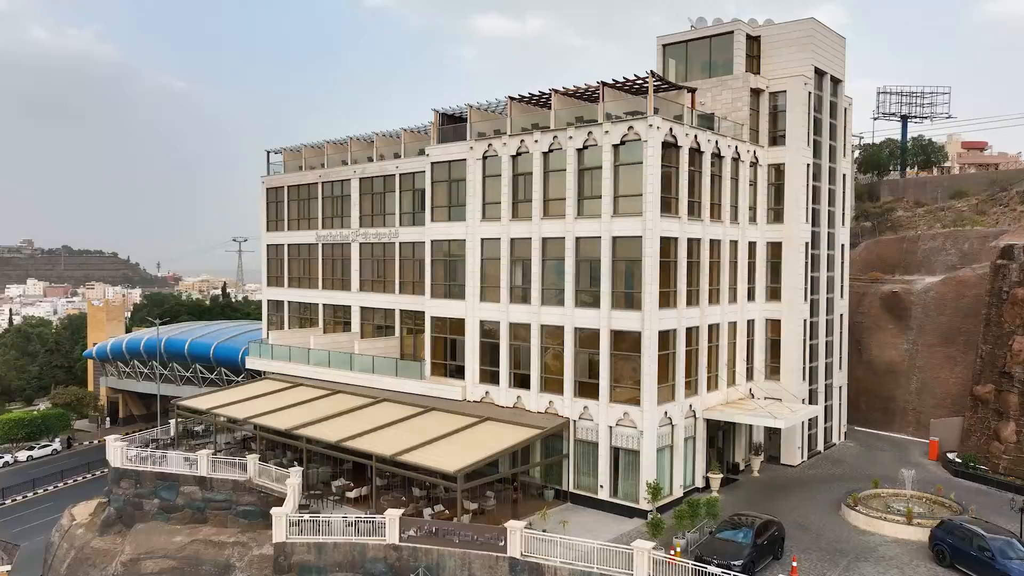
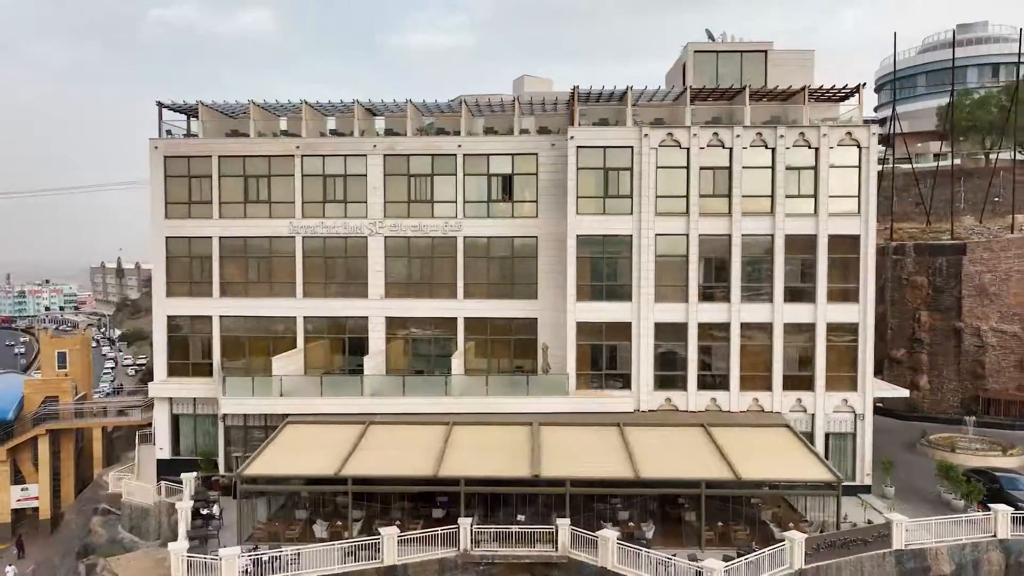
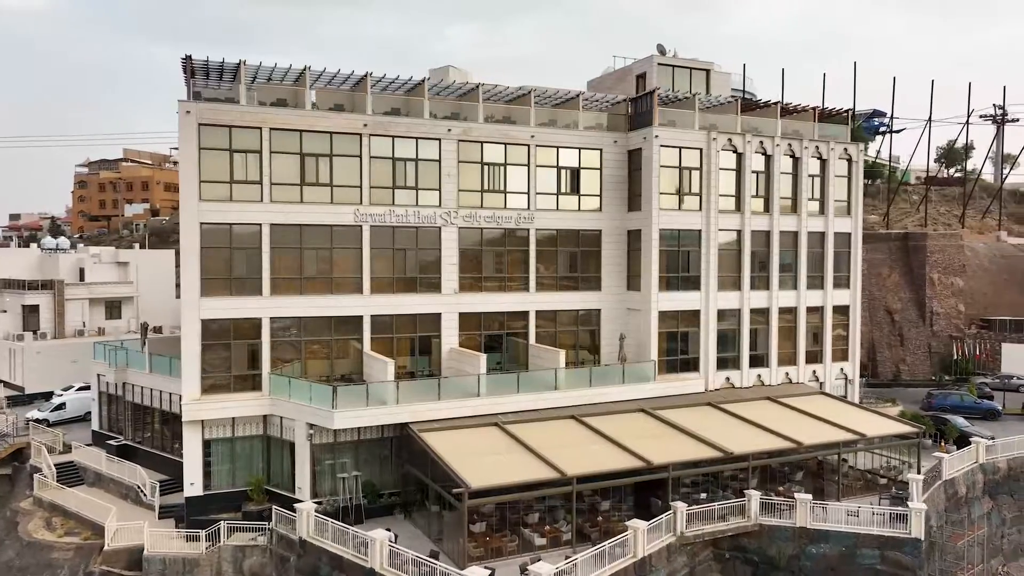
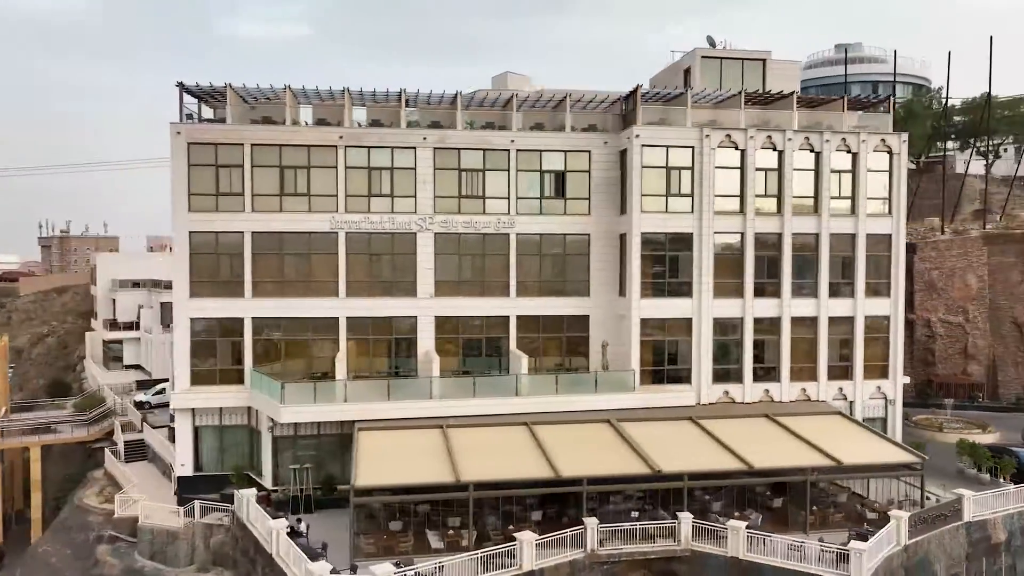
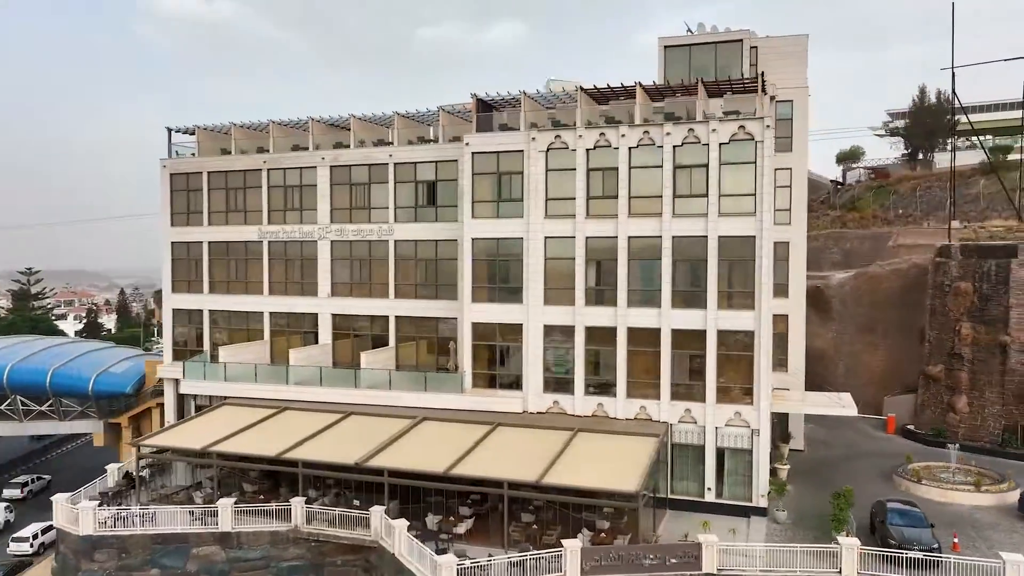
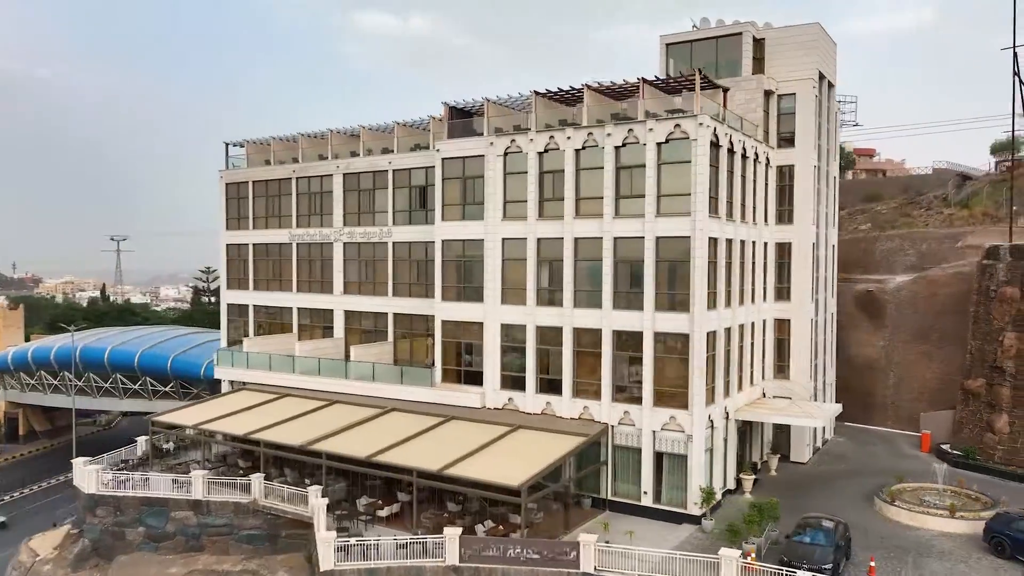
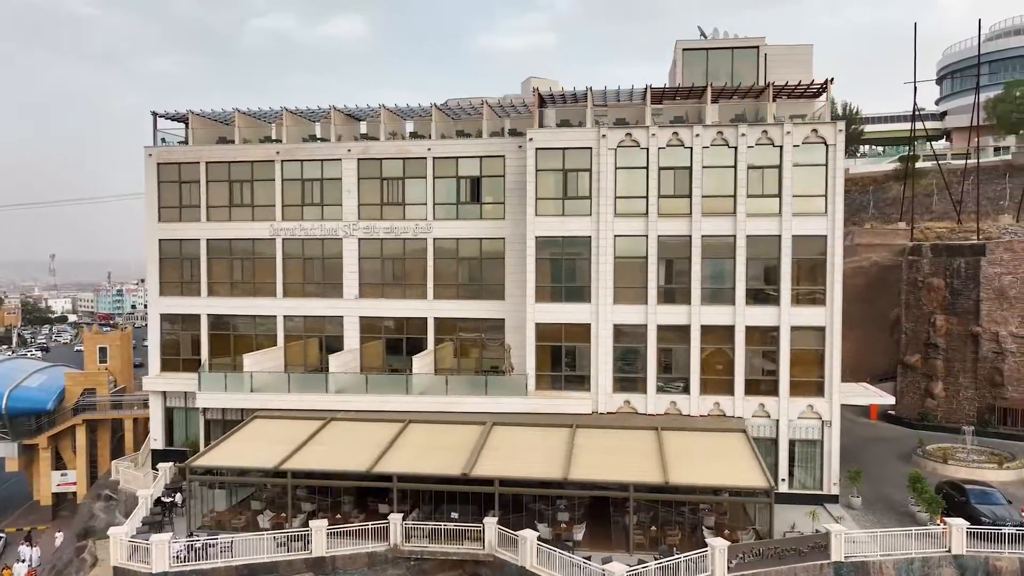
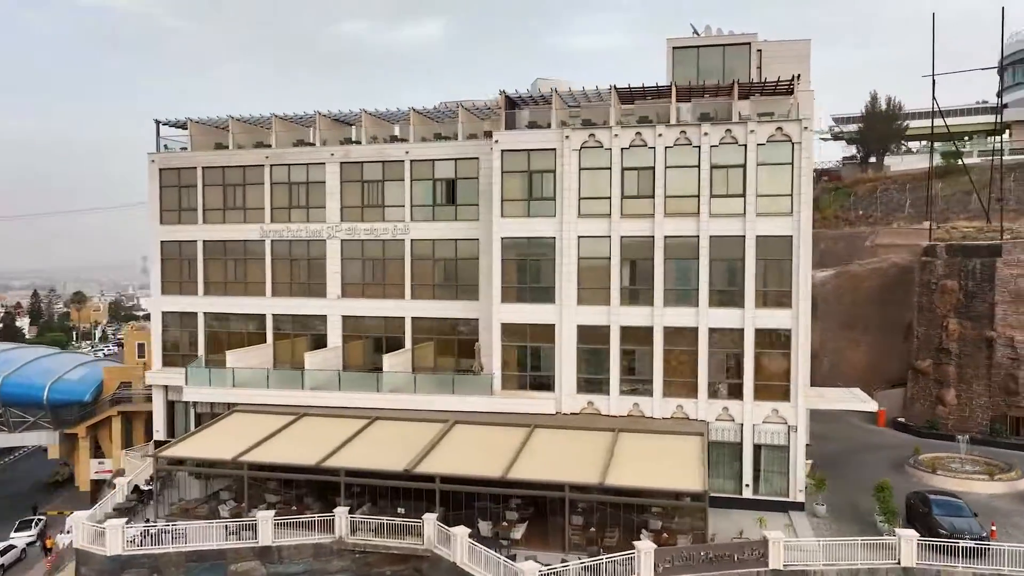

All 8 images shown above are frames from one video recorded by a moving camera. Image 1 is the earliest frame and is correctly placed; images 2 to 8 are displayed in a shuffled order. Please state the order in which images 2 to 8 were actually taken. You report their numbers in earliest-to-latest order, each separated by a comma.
6, 5, 8, 7, 2, 4, 3
